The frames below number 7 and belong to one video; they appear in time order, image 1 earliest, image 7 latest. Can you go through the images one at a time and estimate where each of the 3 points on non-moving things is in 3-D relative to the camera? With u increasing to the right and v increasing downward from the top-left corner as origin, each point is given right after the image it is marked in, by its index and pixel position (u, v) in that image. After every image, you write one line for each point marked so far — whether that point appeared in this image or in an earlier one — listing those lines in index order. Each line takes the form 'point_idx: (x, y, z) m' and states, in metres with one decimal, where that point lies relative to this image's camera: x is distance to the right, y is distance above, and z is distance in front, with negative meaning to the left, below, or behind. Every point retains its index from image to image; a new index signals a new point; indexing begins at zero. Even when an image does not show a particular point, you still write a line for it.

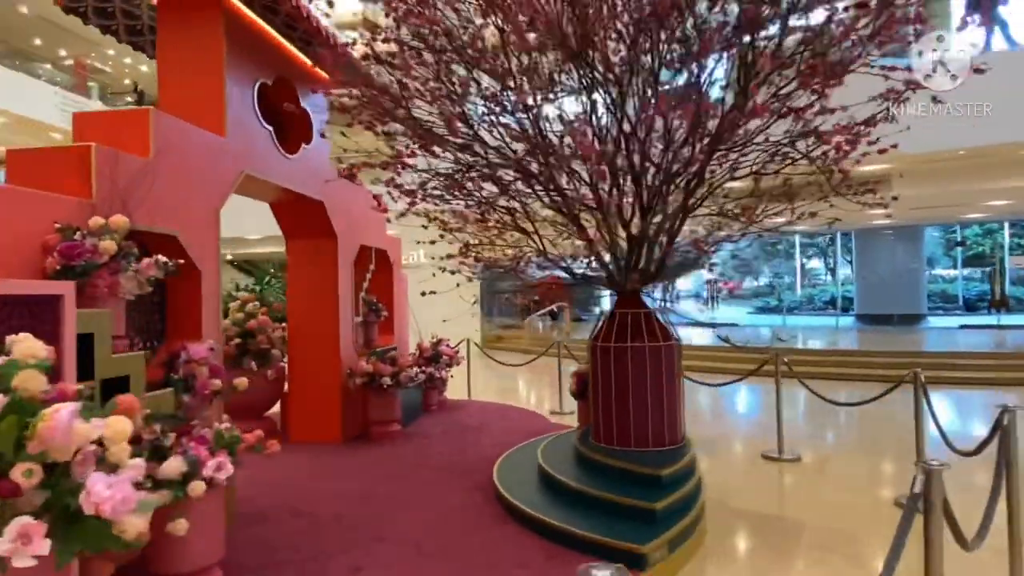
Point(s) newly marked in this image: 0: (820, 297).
0: (+9.0, -0.2, +18.2) m
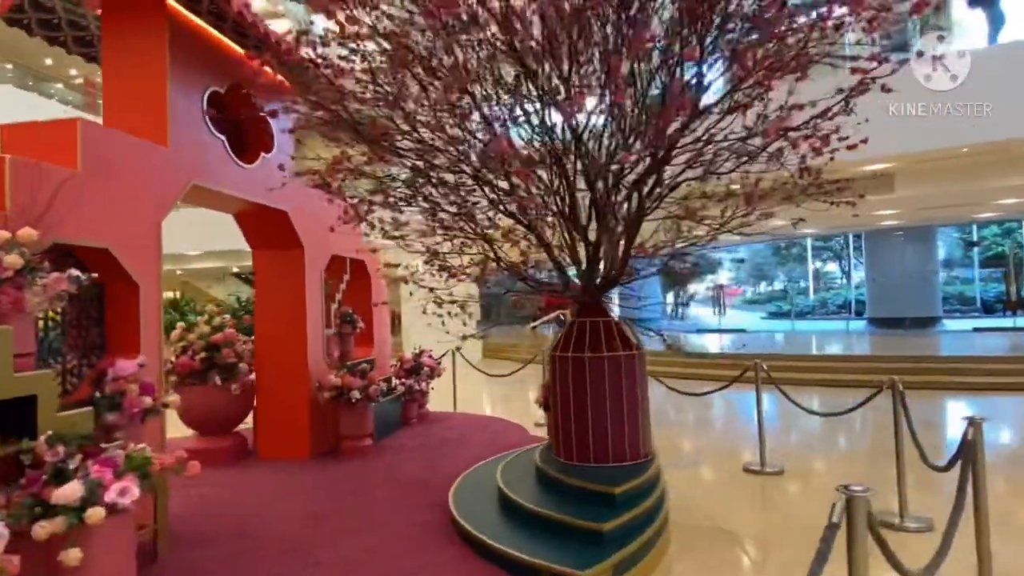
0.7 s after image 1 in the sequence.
0: (+9.2, -0.3, +17.8) m
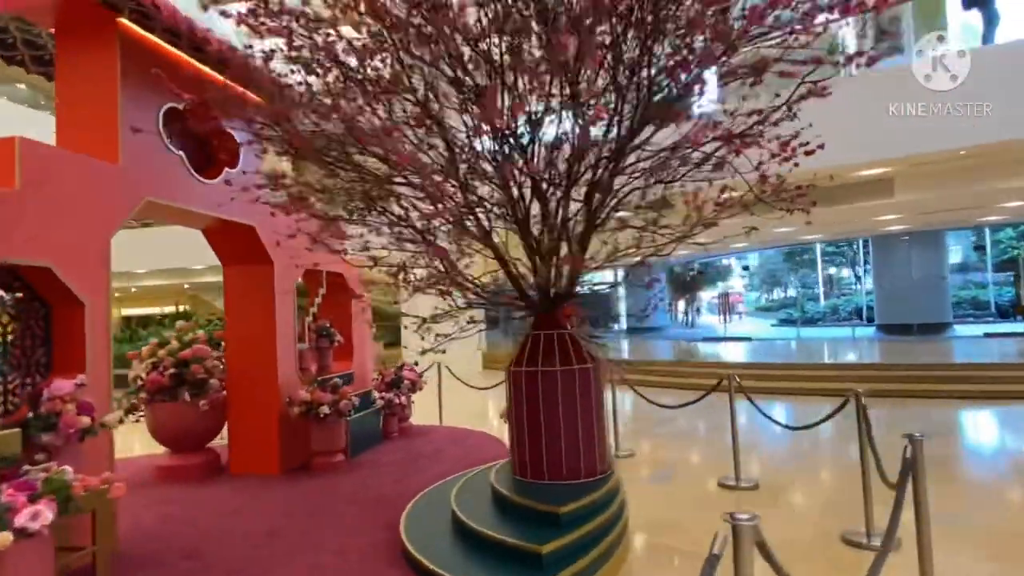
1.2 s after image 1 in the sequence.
0: (+9.4, -0.5, +17.5) m
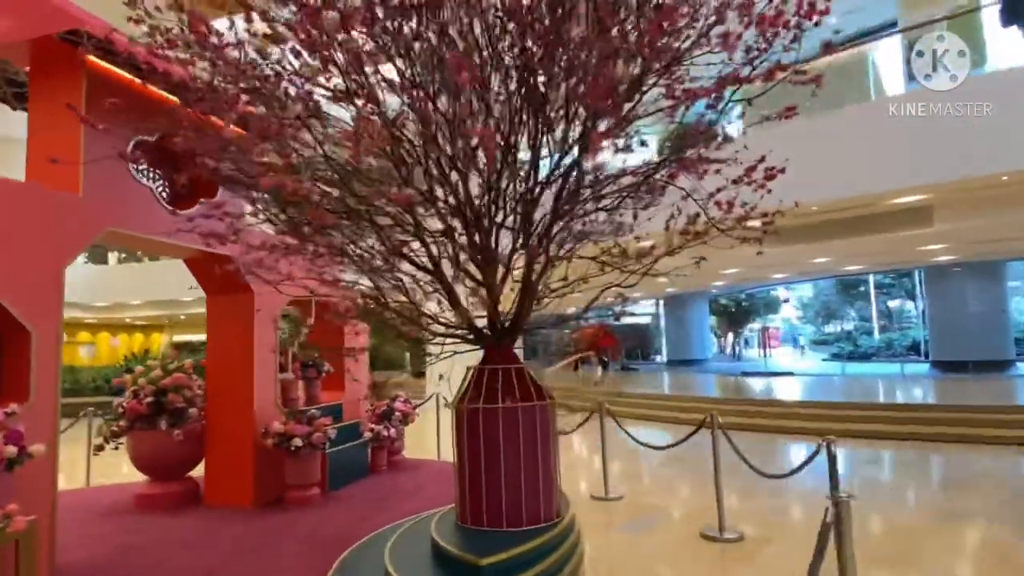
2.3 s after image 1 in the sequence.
0: (+10.3, -1.4, +16.5) m
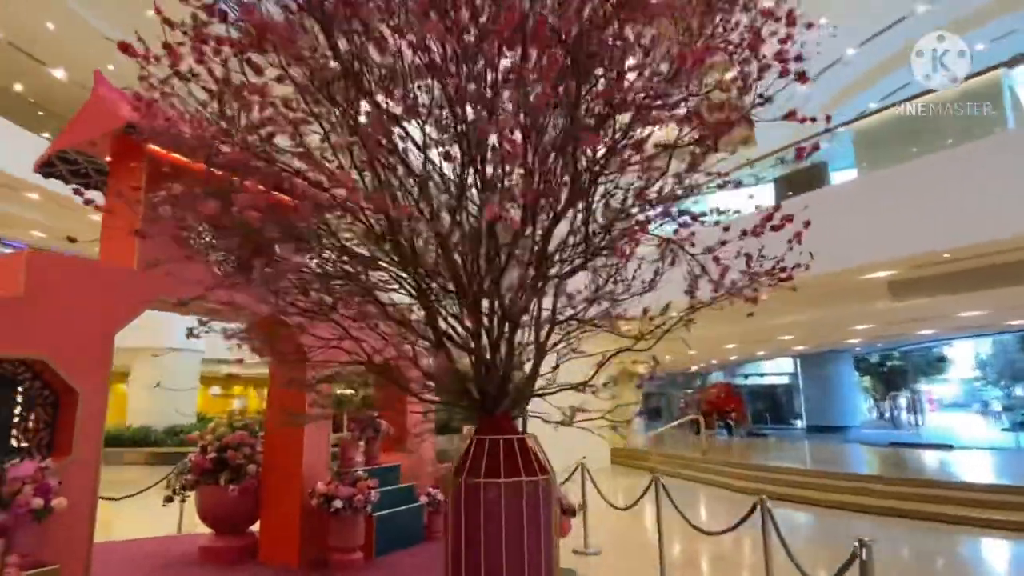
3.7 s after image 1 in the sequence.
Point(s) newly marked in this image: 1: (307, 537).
0: (+13.0, -2.7, +13.7) m
1: (-1.3, -1.5, +3.9) m
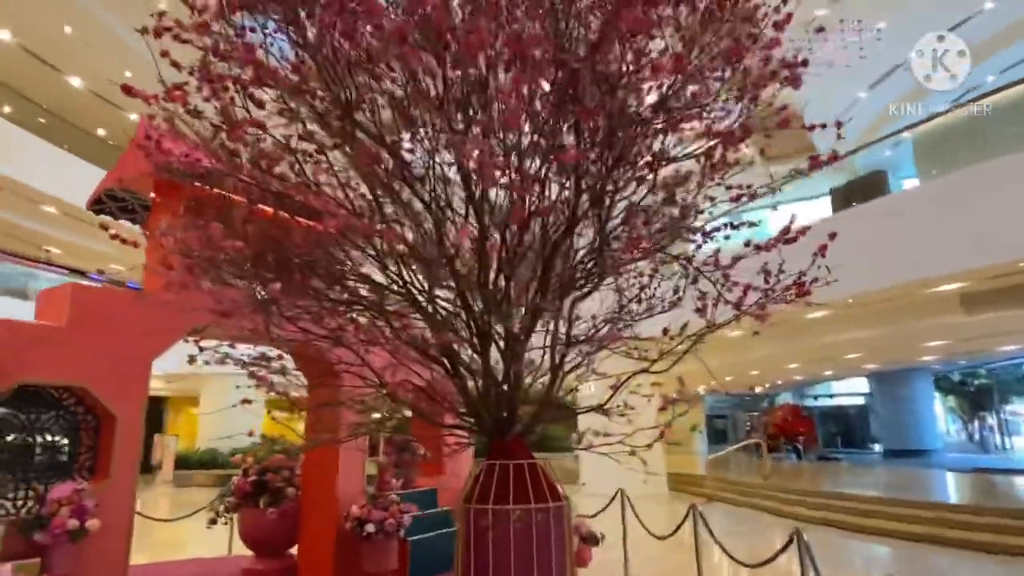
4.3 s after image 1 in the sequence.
0: (+14.1, -2.8, +12.3) m
1: (-1.0, -1.7, +3.9) m
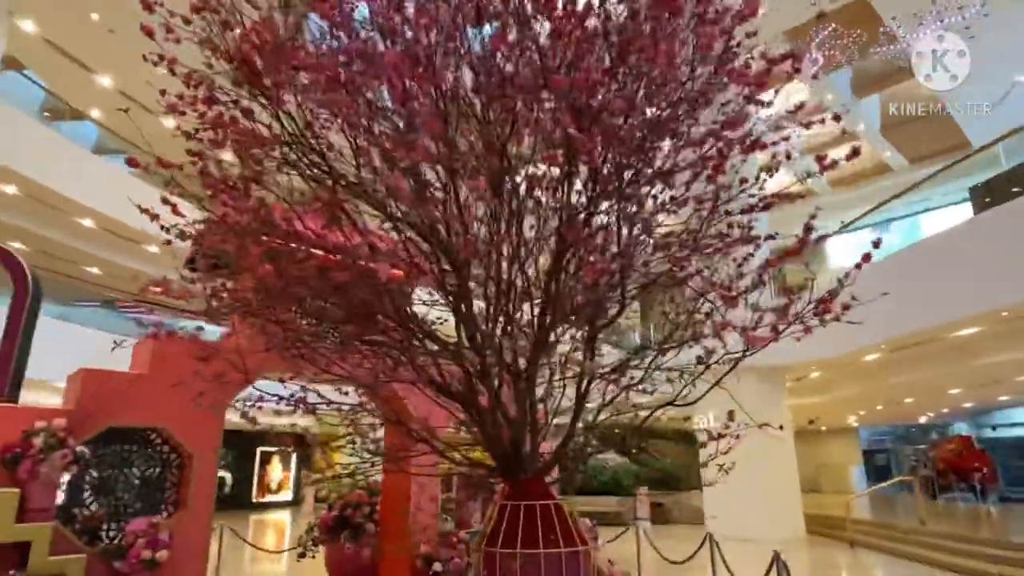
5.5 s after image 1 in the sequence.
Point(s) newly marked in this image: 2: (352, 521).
0: (+16.1, -2.6, +8.8) m
1: (-0.6, -1.9, +3.9) m
2: (-1.1, -1.6, +4.2) m
